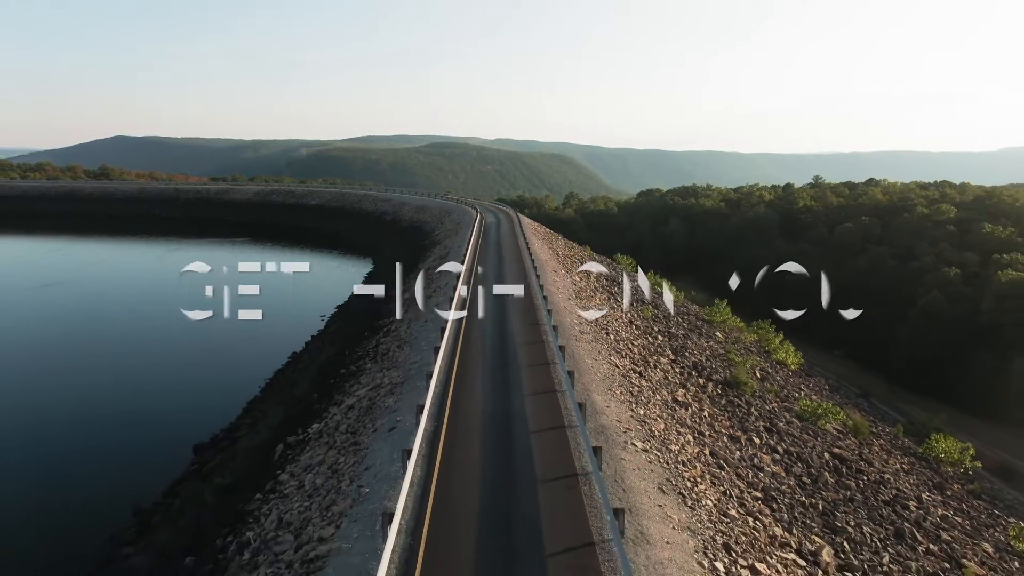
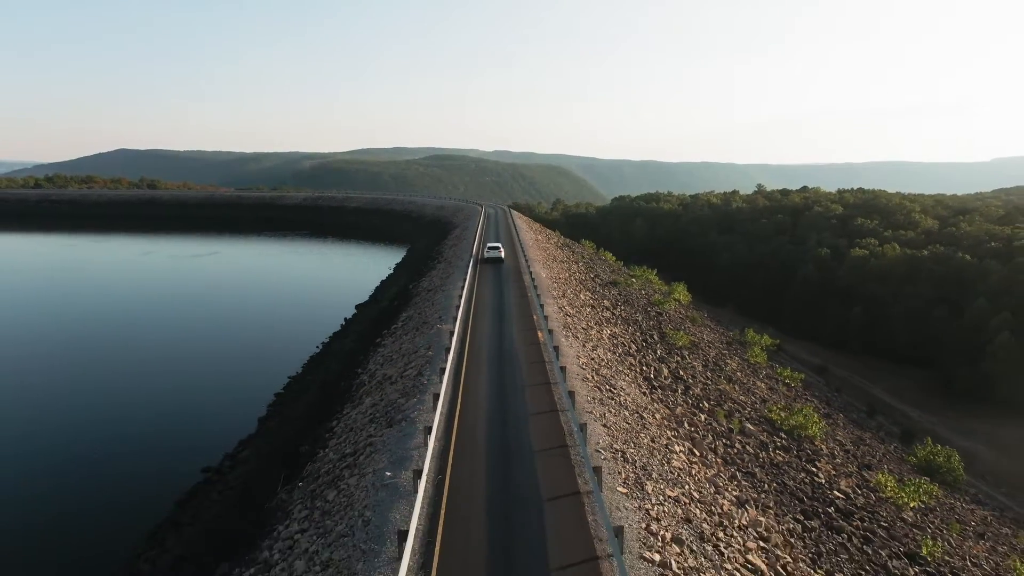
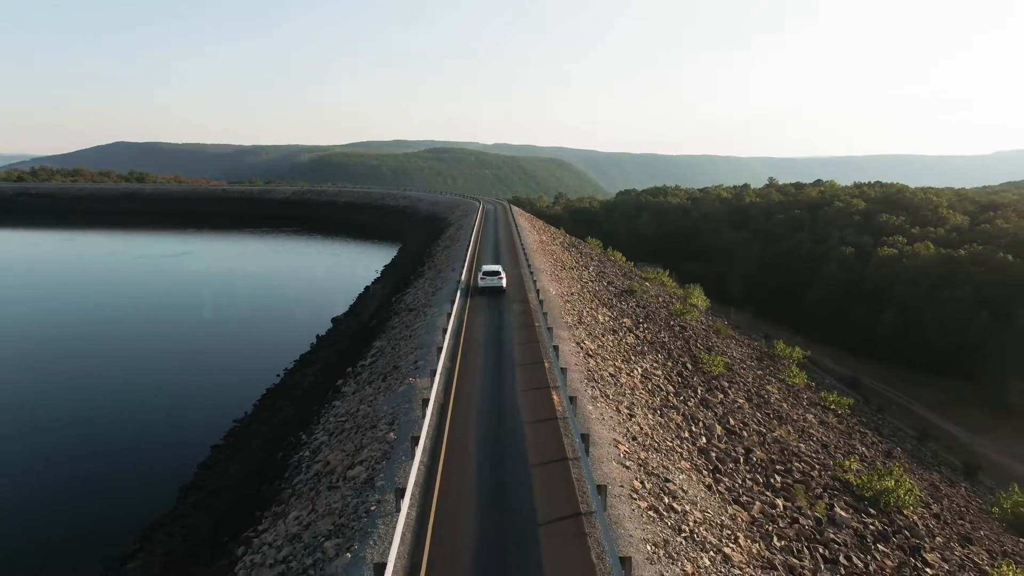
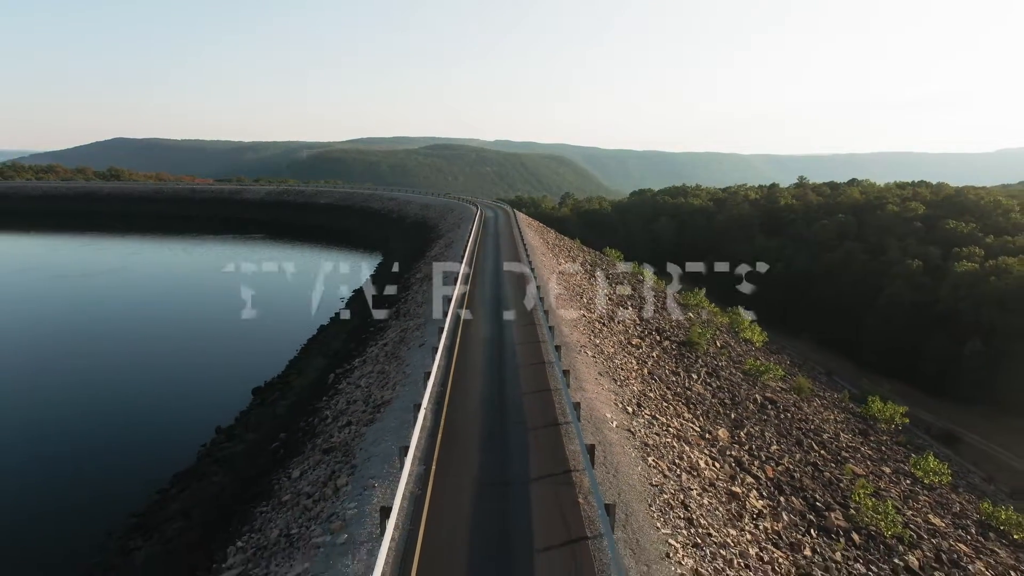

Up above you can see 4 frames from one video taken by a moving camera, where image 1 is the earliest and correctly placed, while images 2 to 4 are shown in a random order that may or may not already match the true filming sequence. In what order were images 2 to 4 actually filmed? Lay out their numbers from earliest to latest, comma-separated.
4, 3, 2
